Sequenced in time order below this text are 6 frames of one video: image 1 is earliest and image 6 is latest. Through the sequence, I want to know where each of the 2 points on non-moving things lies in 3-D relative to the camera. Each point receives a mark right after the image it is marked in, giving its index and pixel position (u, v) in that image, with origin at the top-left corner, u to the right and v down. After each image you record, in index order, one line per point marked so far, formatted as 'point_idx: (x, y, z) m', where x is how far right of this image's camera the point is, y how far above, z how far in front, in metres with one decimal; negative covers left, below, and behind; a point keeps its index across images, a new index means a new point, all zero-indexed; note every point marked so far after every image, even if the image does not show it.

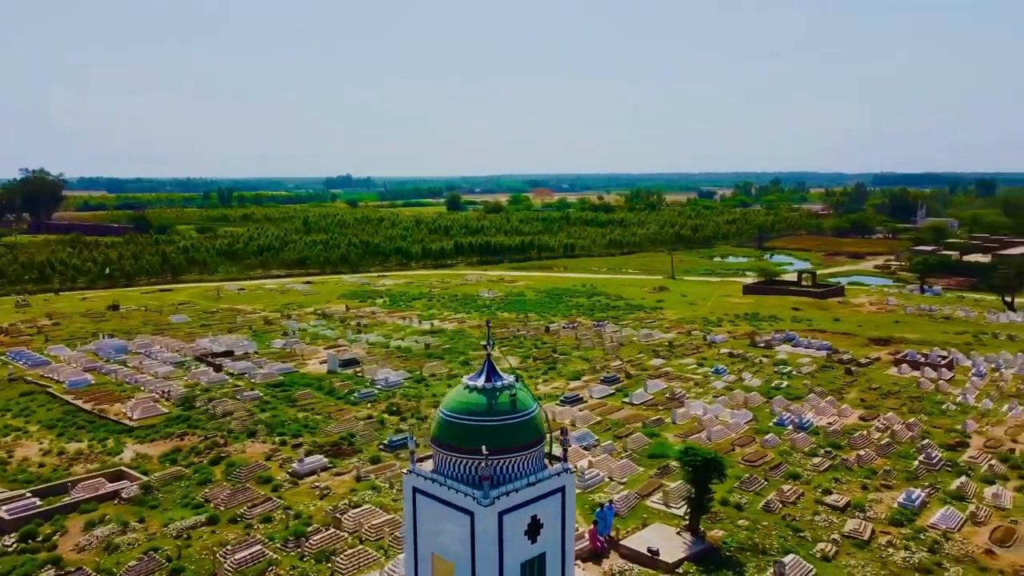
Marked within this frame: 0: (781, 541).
0: (+5.9, -5.5, +17.6) m
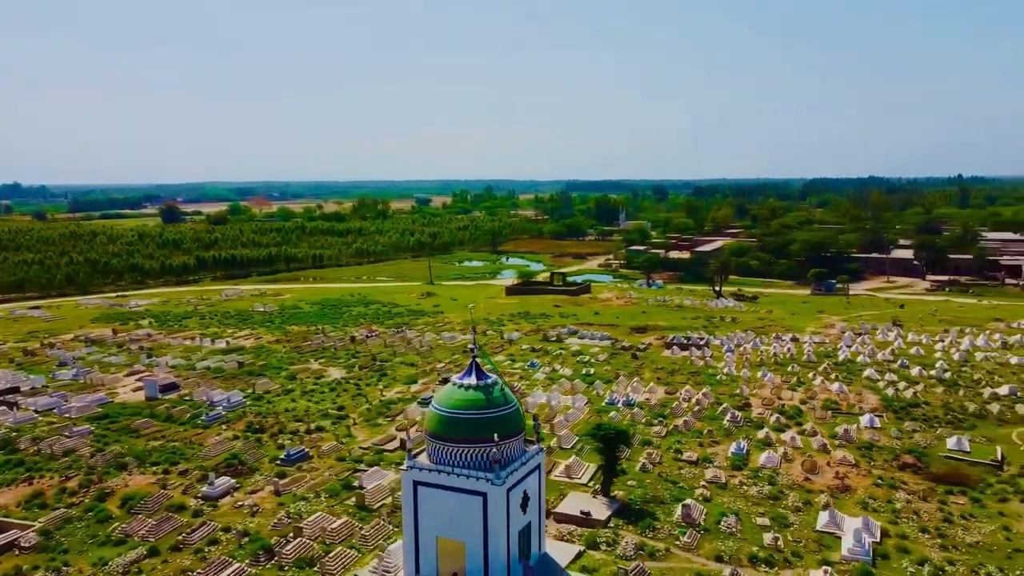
0: (+4.2, -5.4, +21.6) m
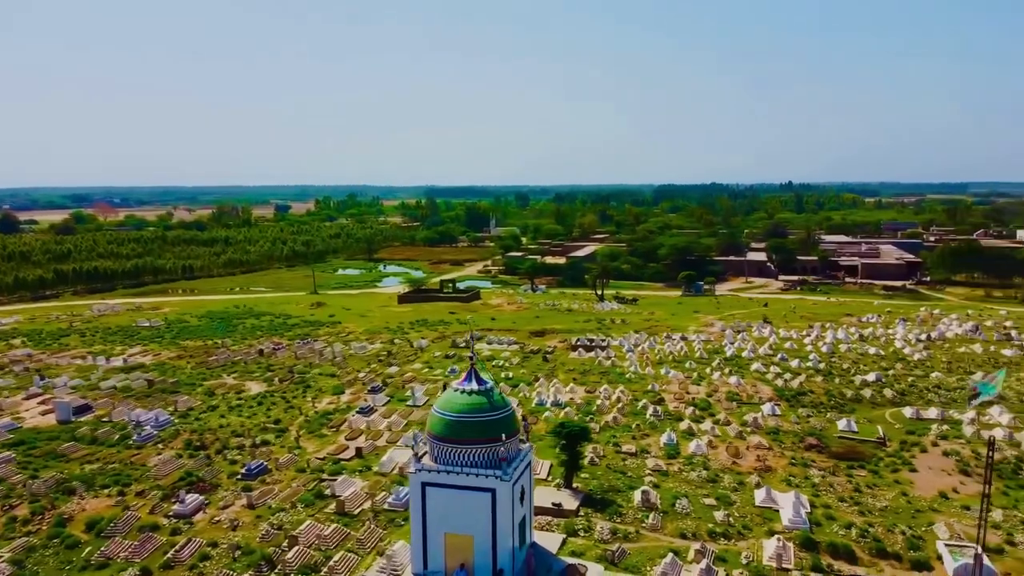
0: (+3.2, -5.6, +23.7) m
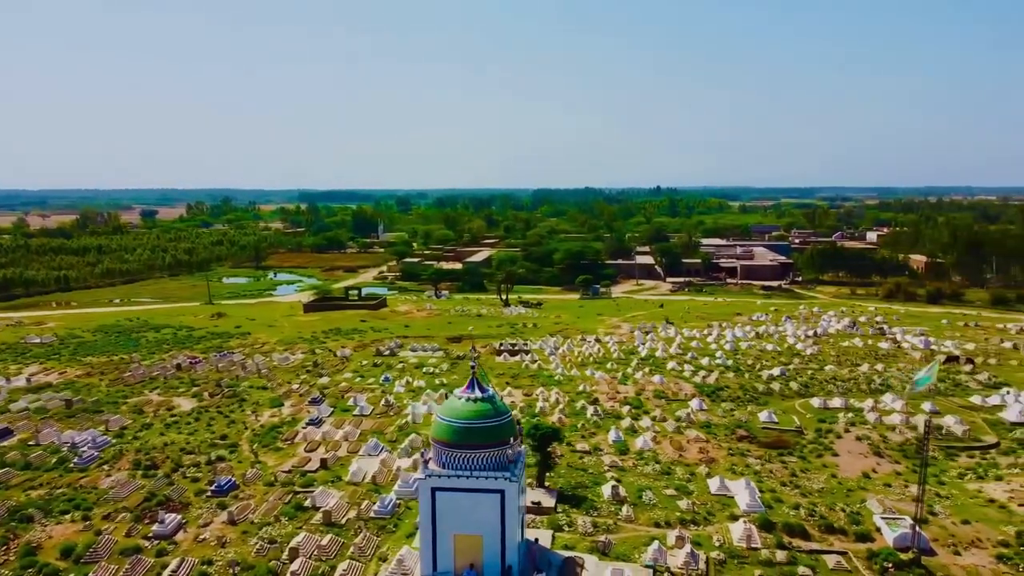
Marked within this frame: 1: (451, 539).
0: (+2.3, -5.9, +25.1) m
1: (-1.4, -5.6, +17.9) m
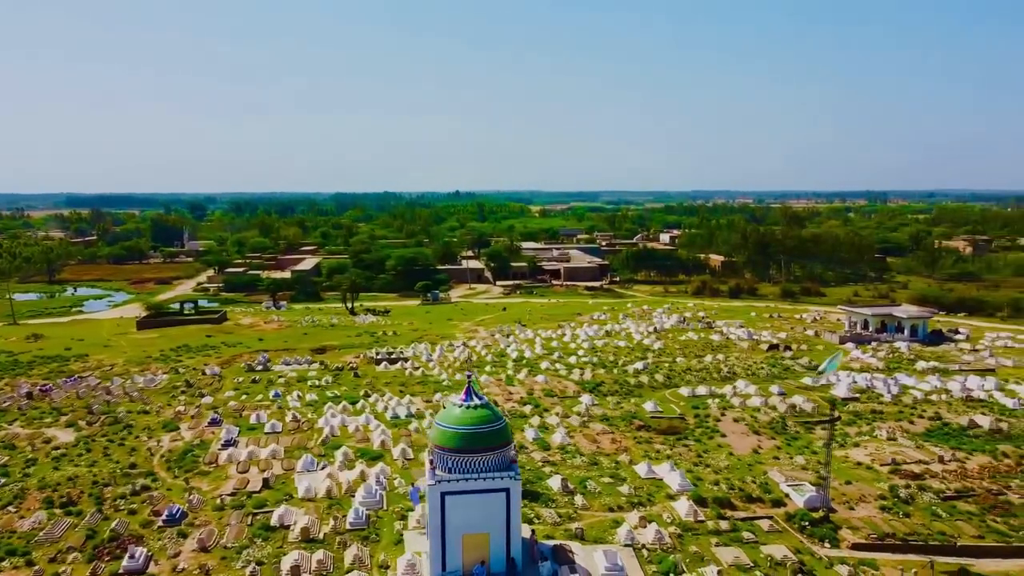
0: (+0.5, -6.2, +26.9) m
1: (-1.3, -5.9, +19.0) m
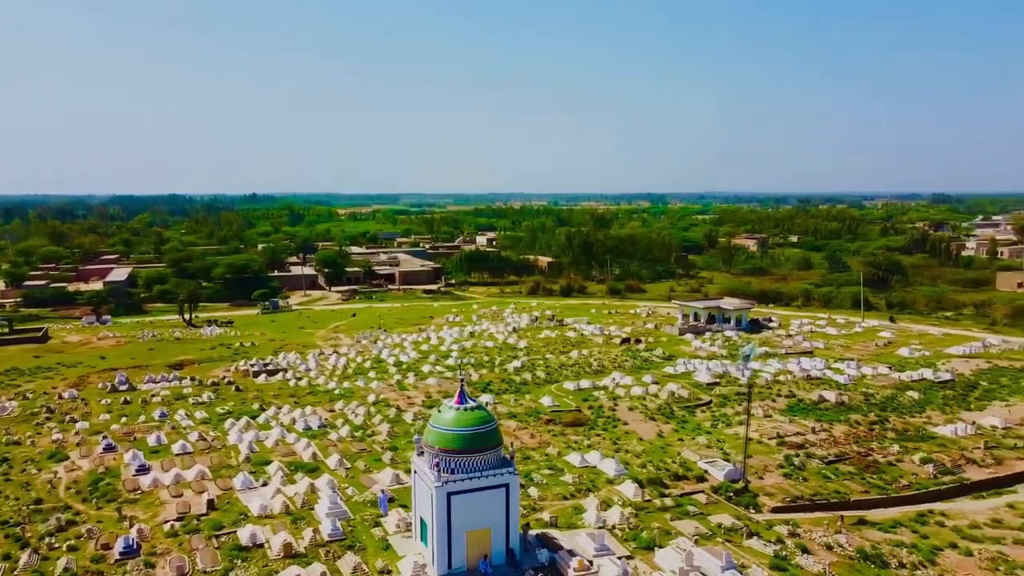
0: (-1.4, -6.4, +27.8) m
1: (-1.2, -6.1, +19.8) m
